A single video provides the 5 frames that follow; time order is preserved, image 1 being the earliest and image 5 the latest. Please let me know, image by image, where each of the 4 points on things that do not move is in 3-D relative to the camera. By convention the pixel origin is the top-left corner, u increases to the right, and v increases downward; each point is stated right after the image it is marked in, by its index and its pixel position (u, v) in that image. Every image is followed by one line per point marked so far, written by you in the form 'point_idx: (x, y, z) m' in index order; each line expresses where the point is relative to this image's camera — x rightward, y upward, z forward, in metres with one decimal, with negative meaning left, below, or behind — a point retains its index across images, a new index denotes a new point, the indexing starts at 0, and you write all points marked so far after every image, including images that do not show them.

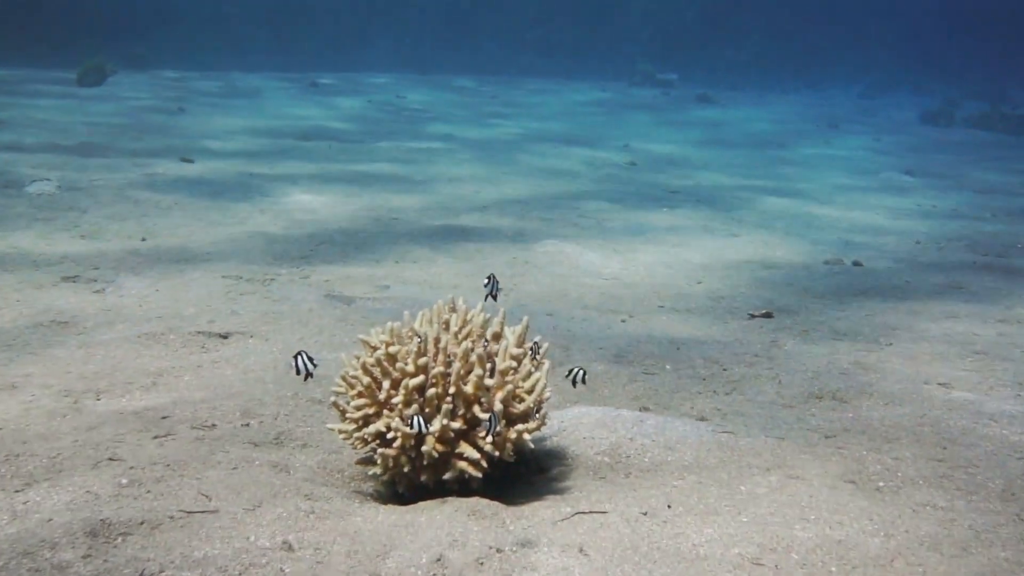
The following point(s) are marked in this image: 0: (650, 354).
0: (+1.4, -0.7, +7.5) m
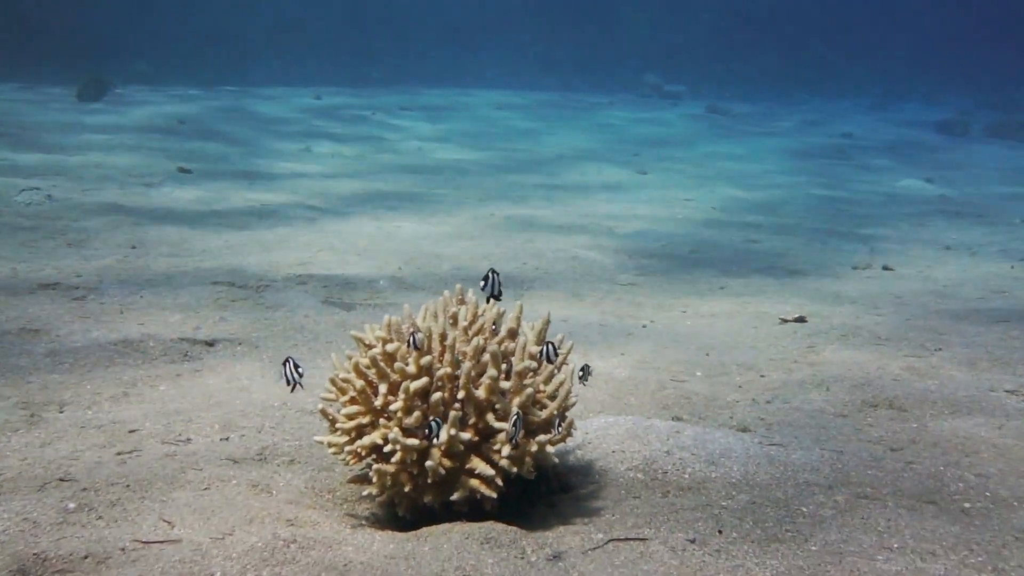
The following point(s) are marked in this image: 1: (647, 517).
0: (+1.5, -0.6, +6.8) m
1: (+0.7, -1.1, +3.7) m
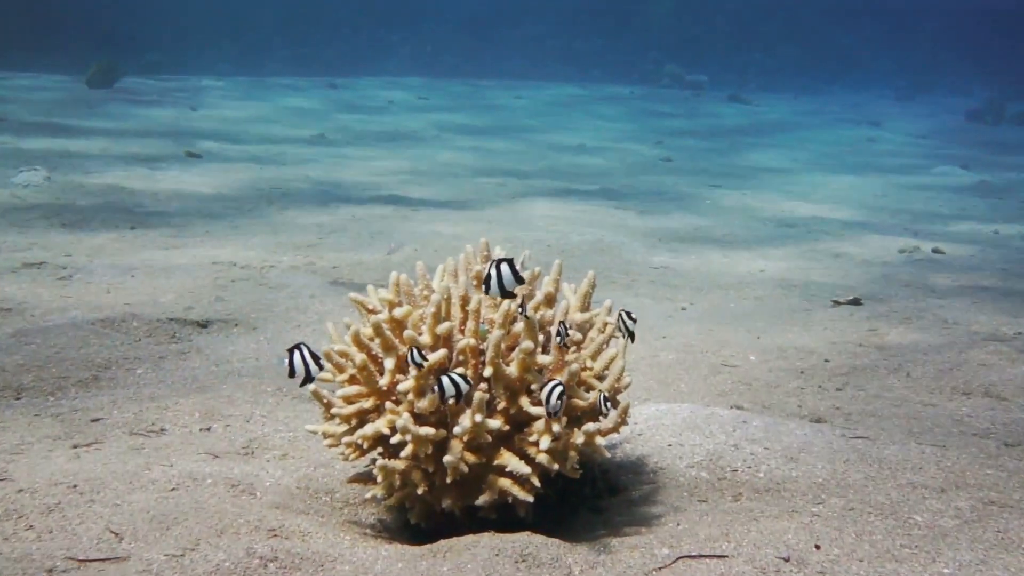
0: (+1.7, -0.4, +6.1) m
1: (+0.8, -0.9, +2.9) m
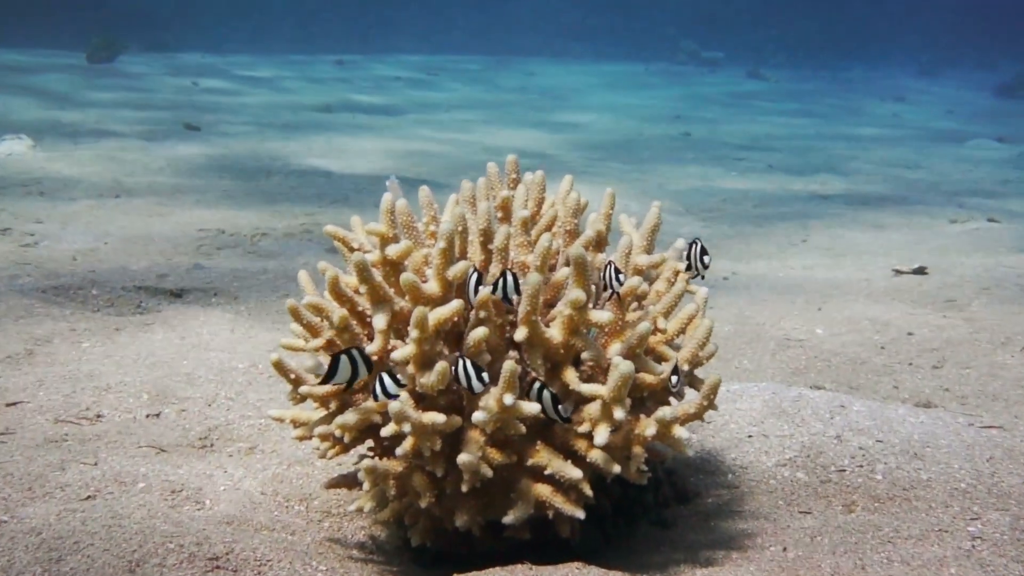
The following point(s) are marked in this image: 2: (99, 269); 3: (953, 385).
0: (+1.9, -0.2, +5.2) m
1: (+0.9, -0.7, +2.1) m
2: (-3.1, +0.1, +5.6) m
3: (+2.1, -0.5, +3.6) m
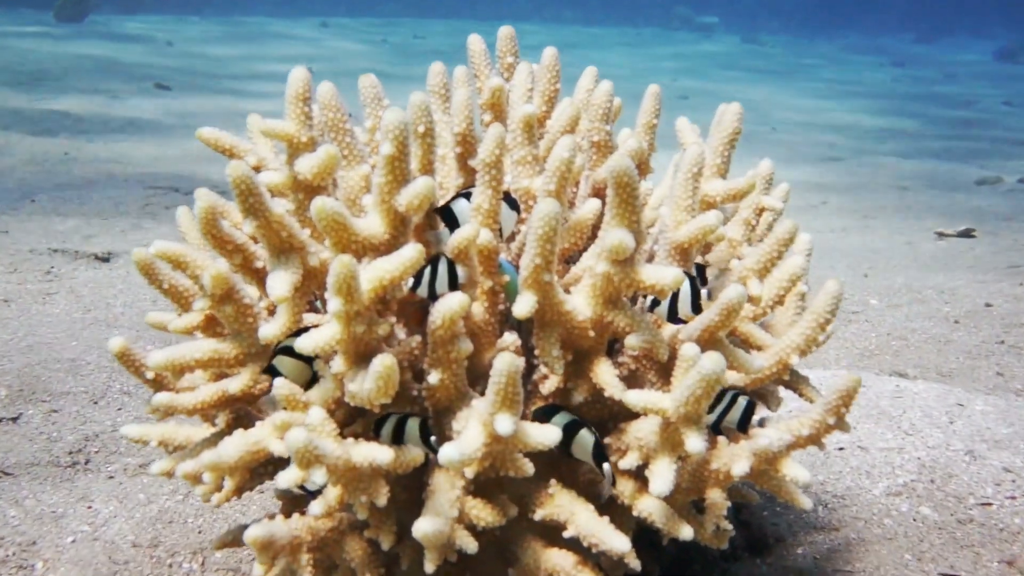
0: (+1.8, 0.0, +4.4) m
1: (+0.9, -0.6, +1.3) m
2: (-3.1, +0.4, +4.7) m
3: (+2.1, -0.3, +2.8) m
